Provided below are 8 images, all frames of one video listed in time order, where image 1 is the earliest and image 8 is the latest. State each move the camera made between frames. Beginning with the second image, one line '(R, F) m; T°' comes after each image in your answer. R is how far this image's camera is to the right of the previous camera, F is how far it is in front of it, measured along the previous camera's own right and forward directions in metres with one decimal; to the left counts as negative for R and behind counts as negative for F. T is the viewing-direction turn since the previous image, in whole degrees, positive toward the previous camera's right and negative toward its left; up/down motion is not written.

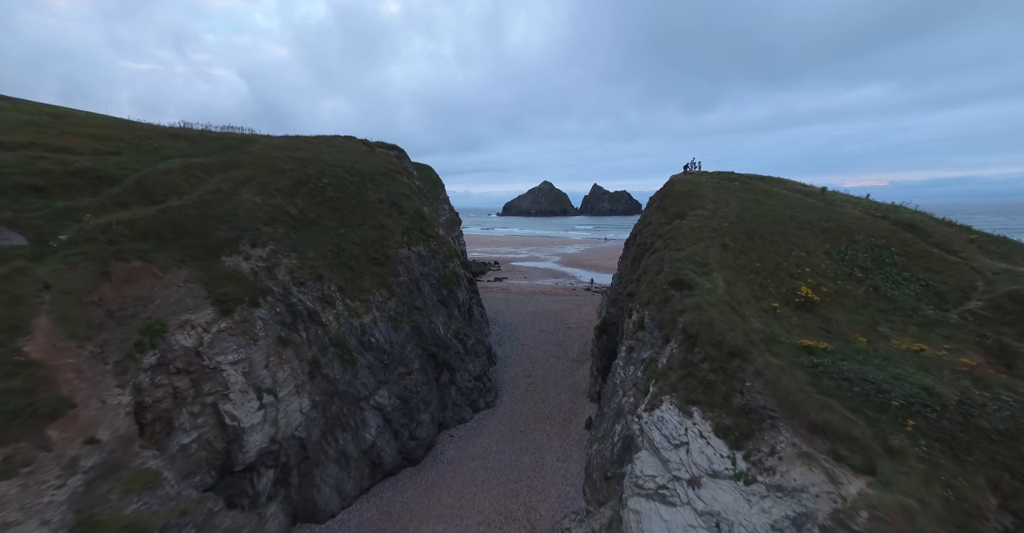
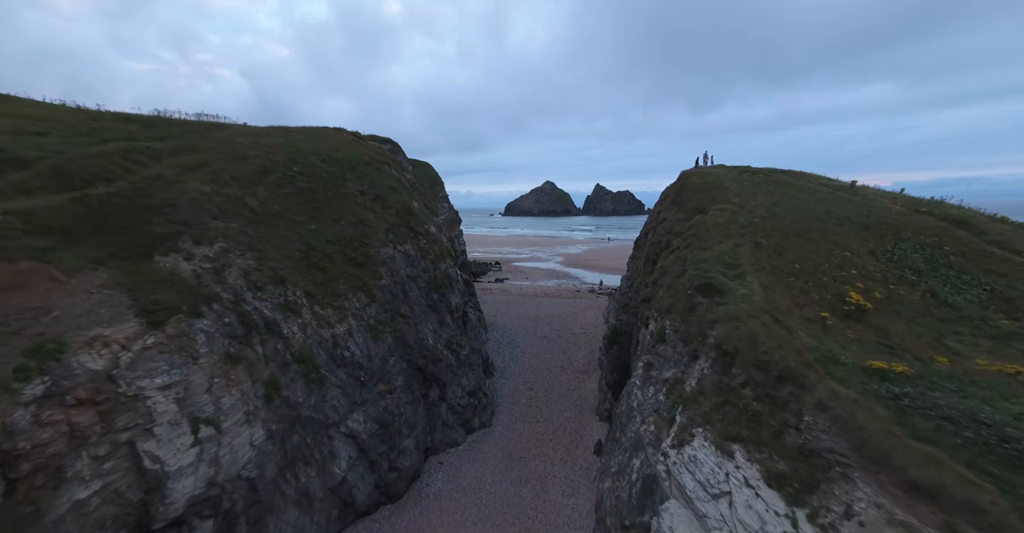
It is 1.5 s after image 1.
(+0.2, +3.5) m; 0°
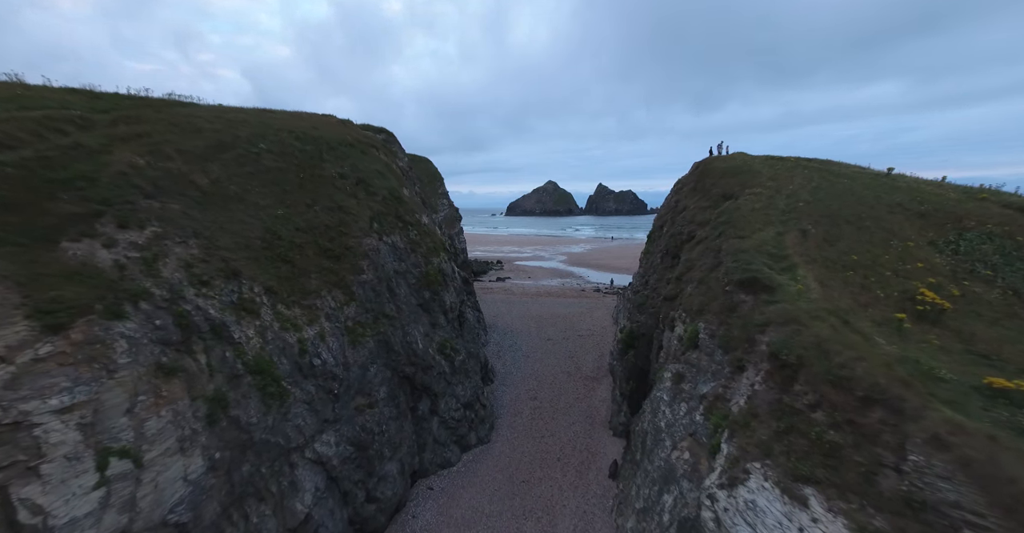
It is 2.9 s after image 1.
(0.0, +3.4) m; 0°
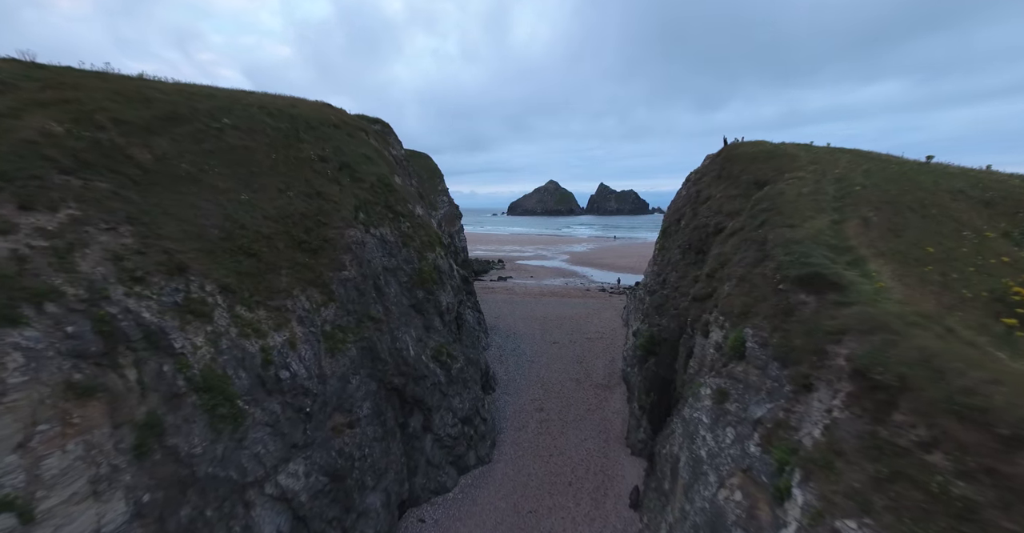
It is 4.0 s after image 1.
(-0.2, +2.9) m; 0°
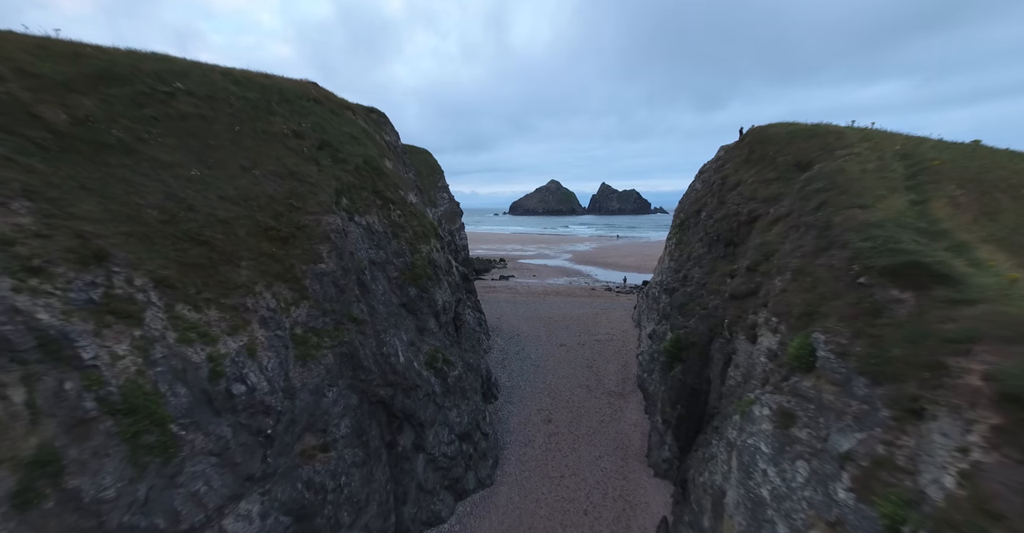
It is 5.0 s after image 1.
(-0.2, +2.9) m; 0°
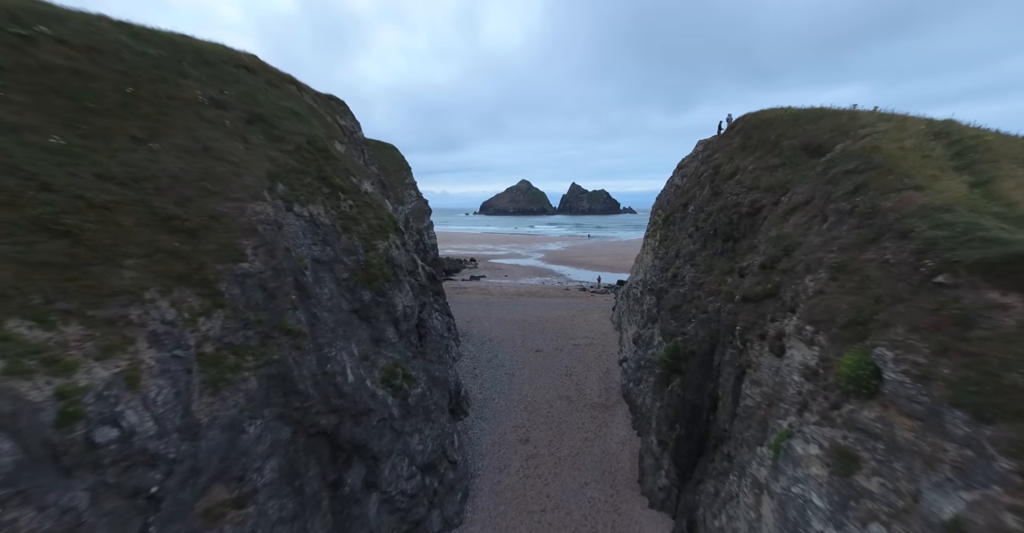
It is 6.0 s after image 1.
(0.0, +3.0) m; +4°
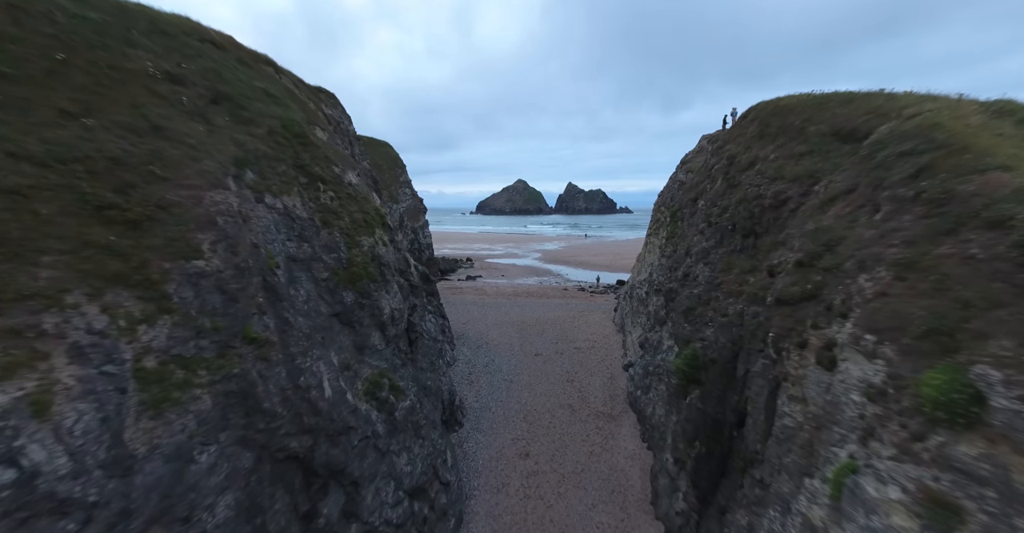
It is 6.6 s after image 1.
(-0.1, +1.9) m; +1°
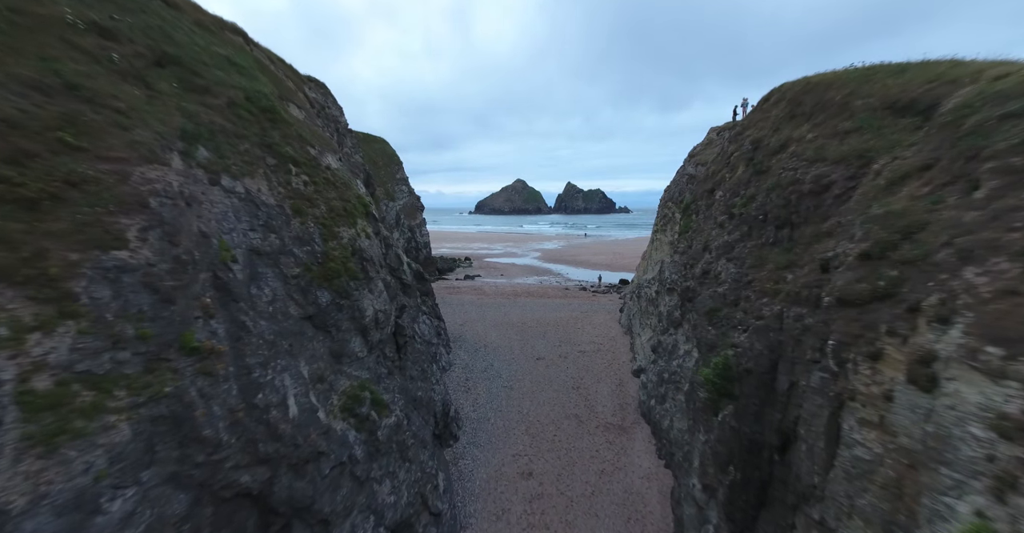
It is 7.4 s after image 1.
(-0.1, +2.3) m; 0°
